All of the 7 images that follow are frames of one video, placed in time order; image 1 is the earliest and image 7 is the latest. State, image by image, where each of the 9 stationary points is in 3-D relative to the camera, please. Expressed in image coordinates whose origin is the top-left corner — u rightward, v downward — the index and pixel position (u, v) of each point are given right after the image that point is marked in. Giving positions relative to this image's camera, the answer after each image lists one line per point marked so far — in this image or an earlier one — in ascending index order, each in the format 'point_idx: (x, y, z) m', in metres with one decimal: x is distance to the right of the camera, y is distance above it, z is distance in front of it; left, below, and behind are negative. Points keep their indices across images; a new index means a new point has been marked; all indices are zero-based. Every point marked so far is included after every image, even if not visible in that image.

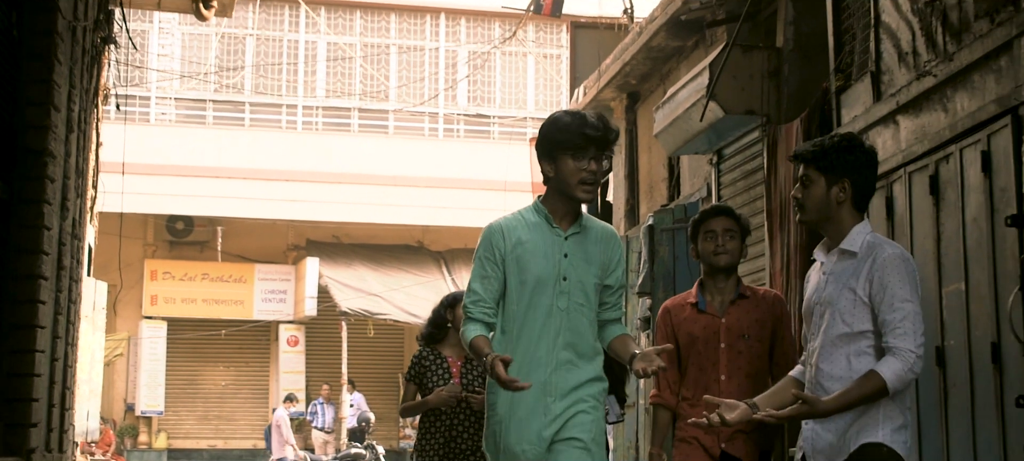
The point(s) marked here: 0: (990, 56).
0: (+1.9, +0.7, +6.2) m
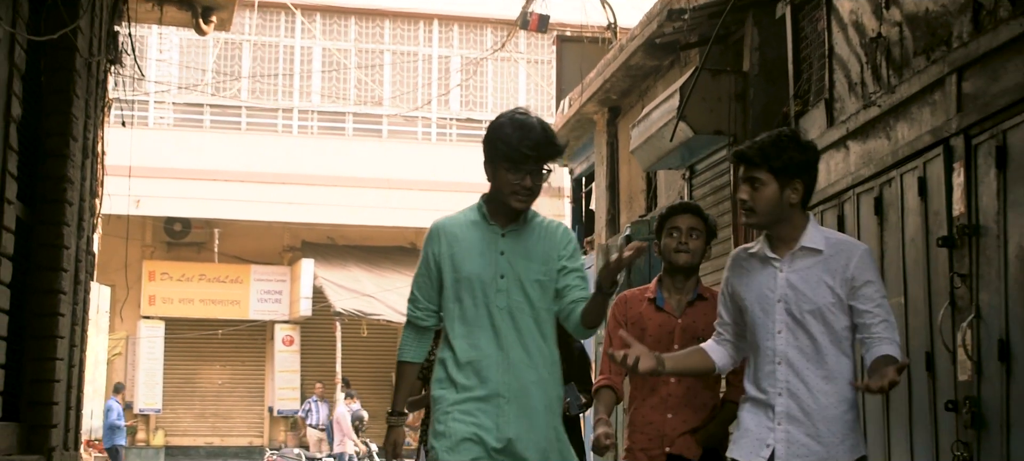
0: (+1.8, +0.6, +6.8) m
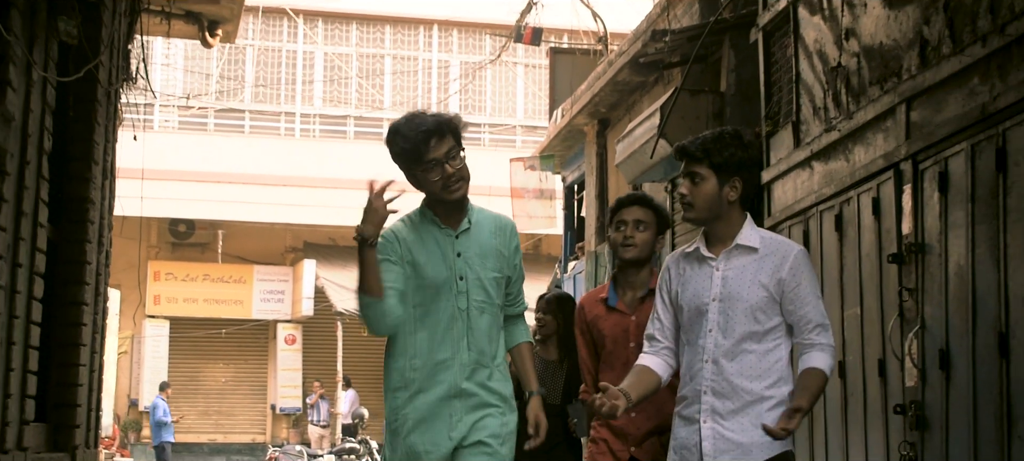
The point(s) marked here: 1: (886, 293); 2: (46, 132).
0: (+1.8, +0.5, +7.4) m
1: (+1.8, -0.3, +7.3) m
2: (-1.7, +0.4, +5.8) m
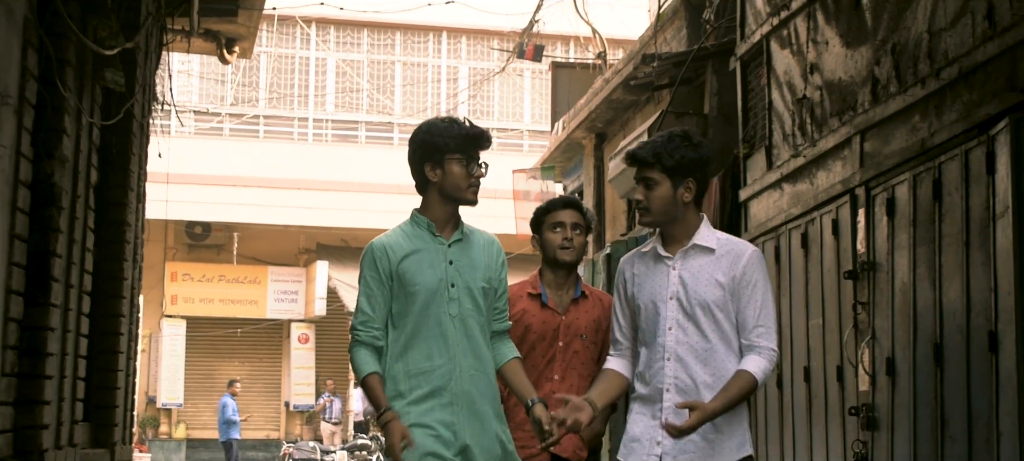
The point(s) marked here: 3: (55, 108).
0: (+1.7, +0.4, +8.2) m
1: (+1.7, -0.4, +8.1) m
2: (-1.8, +0.3, +6.6) m
3: (-1.7, +0.4, +5.8) m
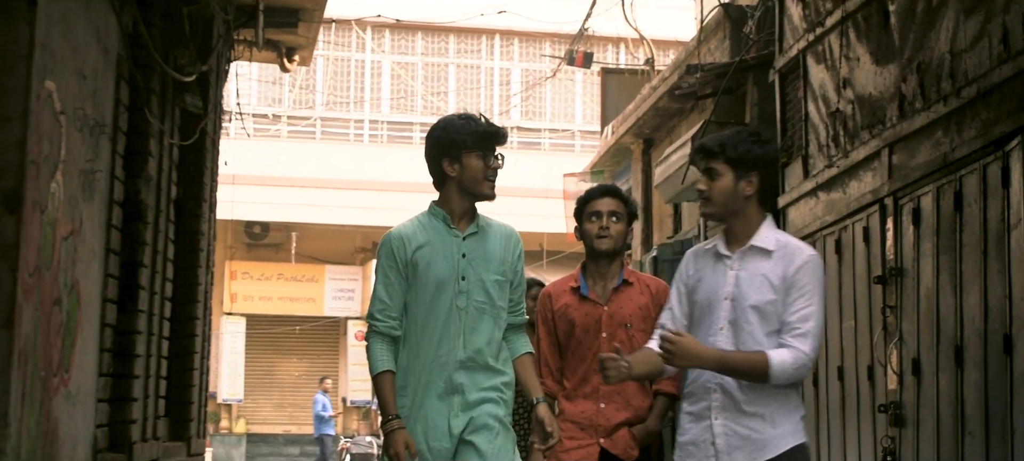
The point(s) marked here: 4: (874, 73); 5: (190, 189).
0: (+2.0, +0.4, +8.6) m
1: (+2.0, -0.4, +8.5) m
2: (-1.6, +0.2, +7.2) m
3: (-1.5, +0.4, +6.4) m
4: (+2.0, +0.9, +8.7) m
5: (-1.8, +0.2, +8.5) m
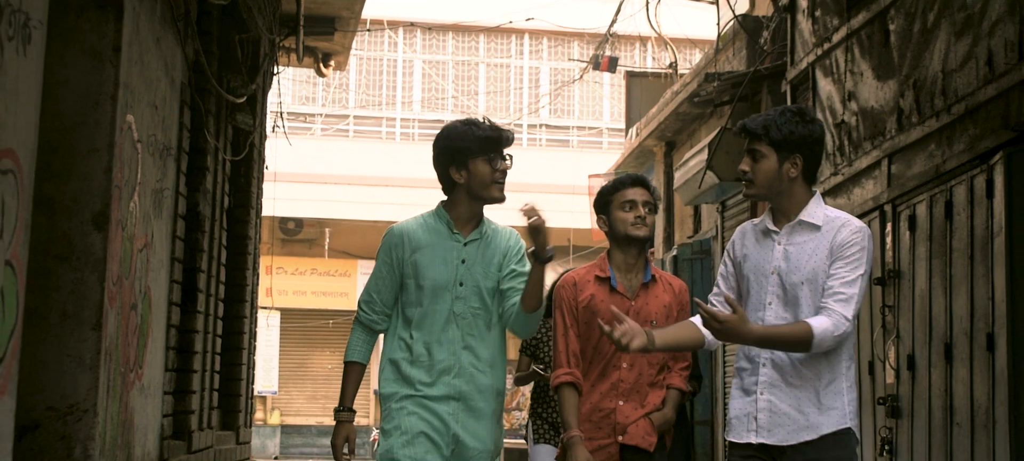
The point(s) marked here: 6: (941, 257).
0: (+2.1, +0.4, +9.2) m
1: (+2.1, -0.5, +9.1) m
2: (-1.5, +0.2, +7.9) m
3: (-1.4, +0.4, +7.0) m
4: (+2.2, +0.8, +9.3) m
5: (-1.6, +0.2, +9.2) m
6: (+2.2, -0.1, +8.1) m
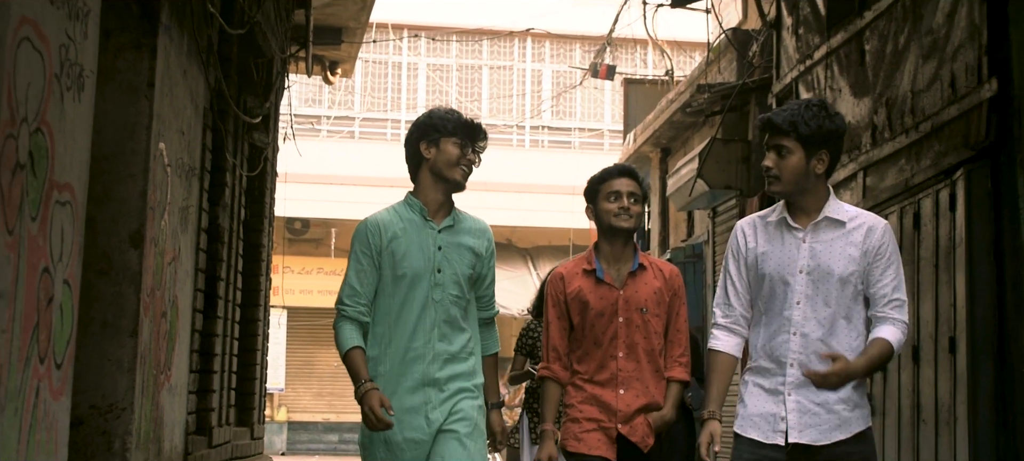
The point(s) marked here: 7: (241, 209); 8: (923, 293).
0: (+2.1, +0.3, +9.8) m
1: (+2.1, -0.5, +9.7) m
2: (-1.5, +0.1, +8.4) m
3: (-1.4, +0.3, +7.6) m
4: (+2.1, +0.8, +9.8) m
5: (-1.6, +0.2, +9.8) m
6: (+2.2, -0.2, +8.6) m
7: (-1.5, +0.1, +8.5) m
8: (+2.2, -0.3, +8.4) m
